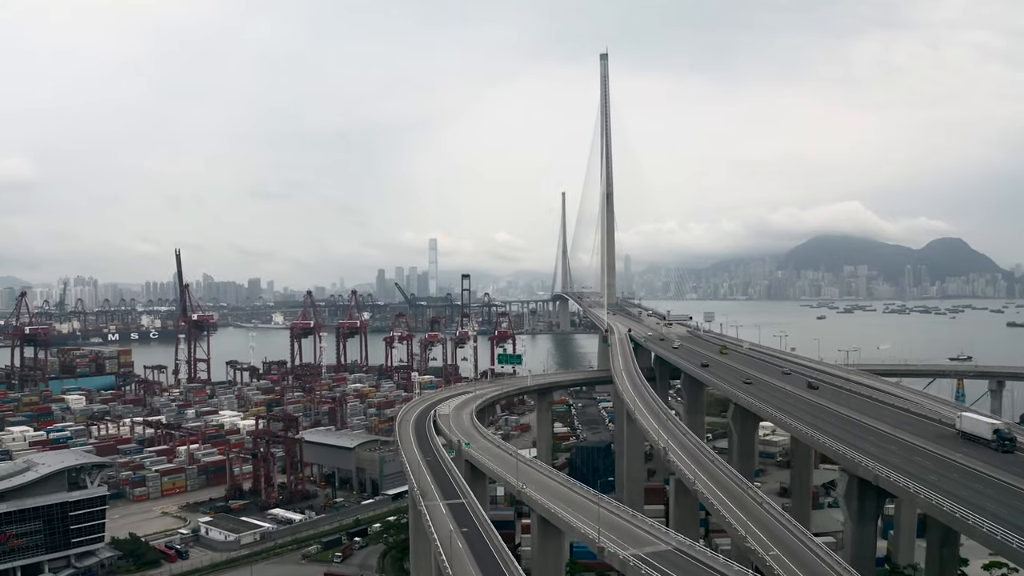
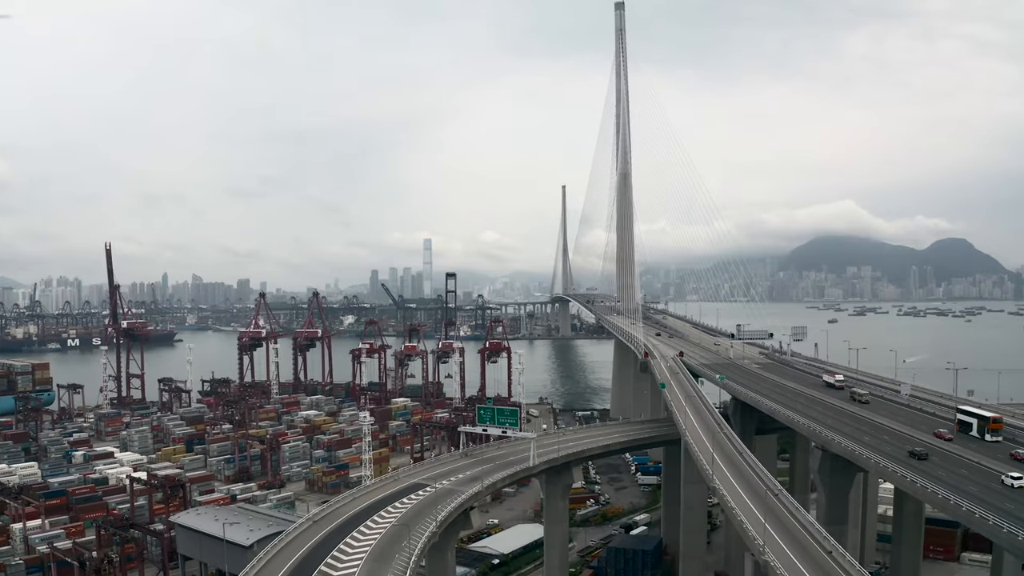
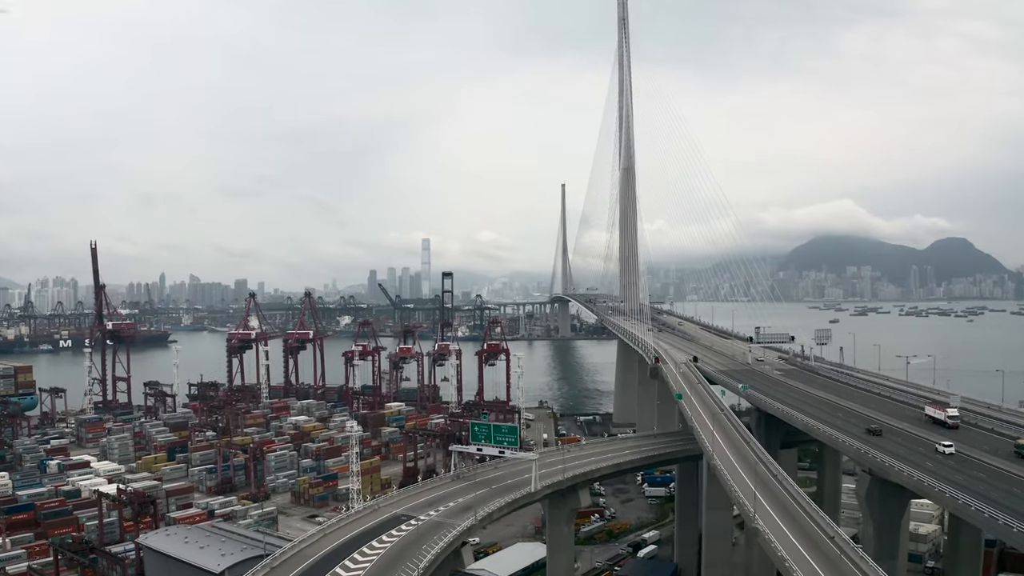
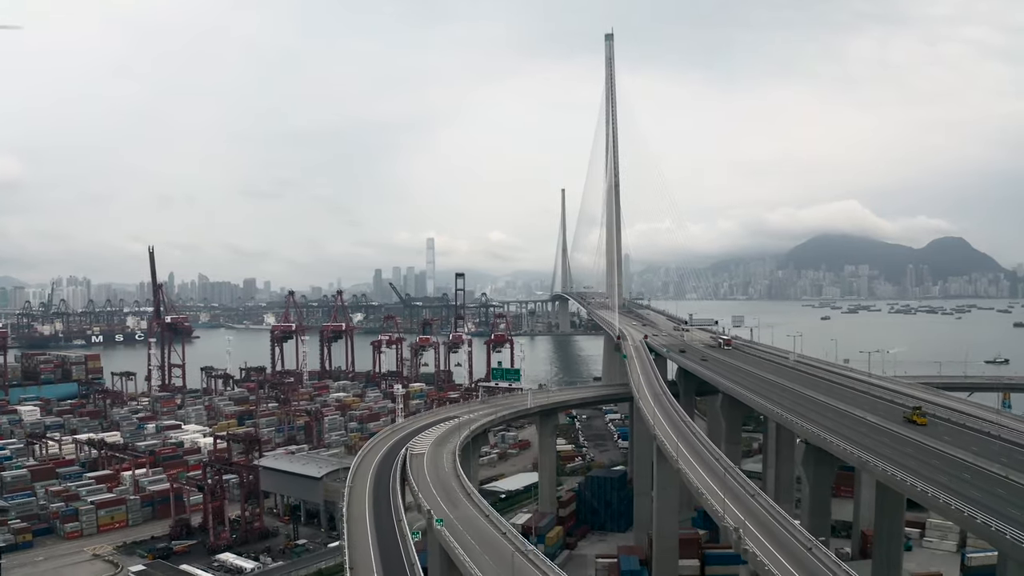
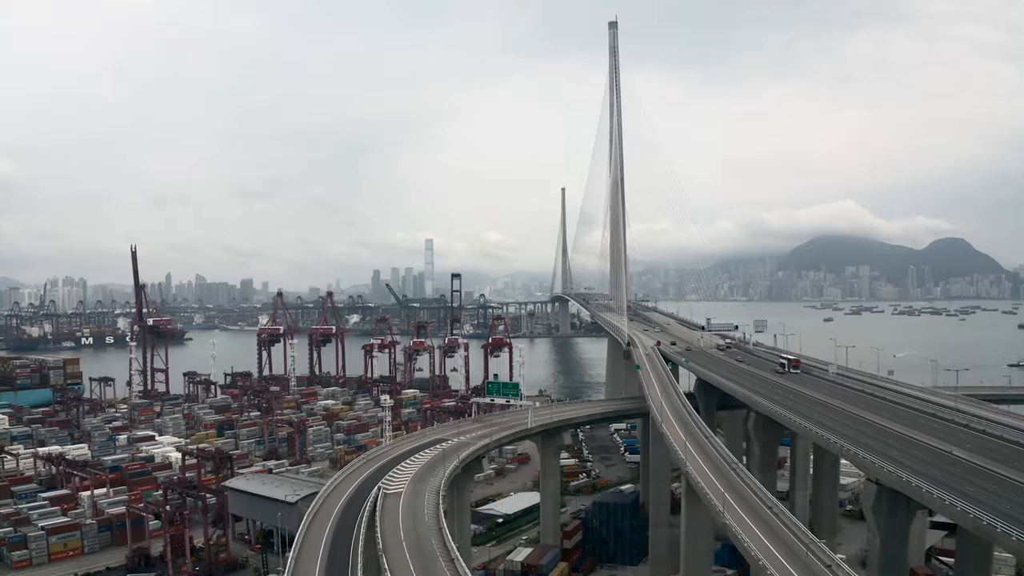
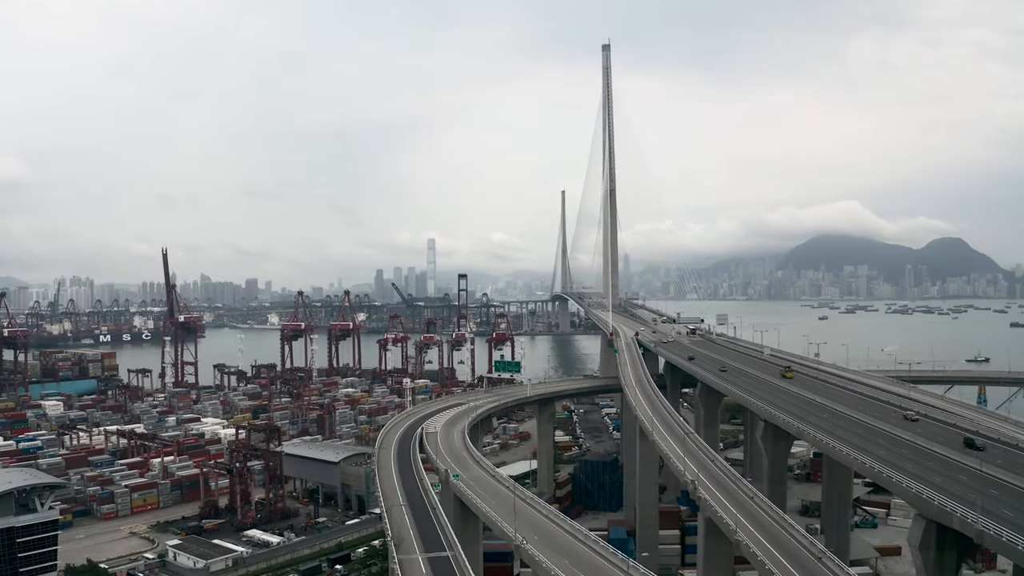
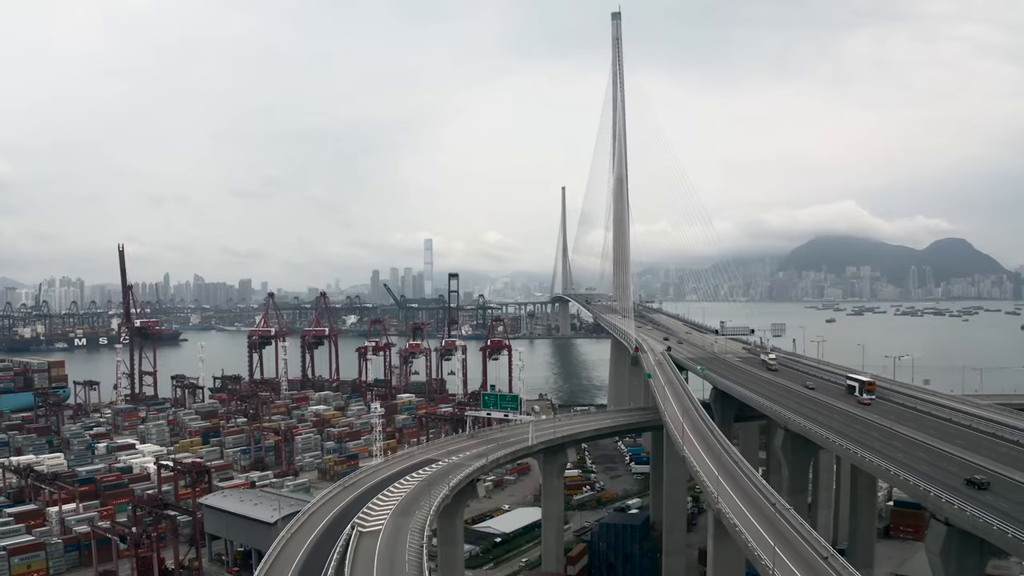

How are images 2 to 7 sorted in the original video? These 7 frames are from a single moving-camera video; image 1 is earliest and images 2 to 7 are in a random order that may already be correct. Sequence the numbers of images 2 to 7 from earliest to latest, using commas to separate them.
6, 4, 5, 7, 2, 3
